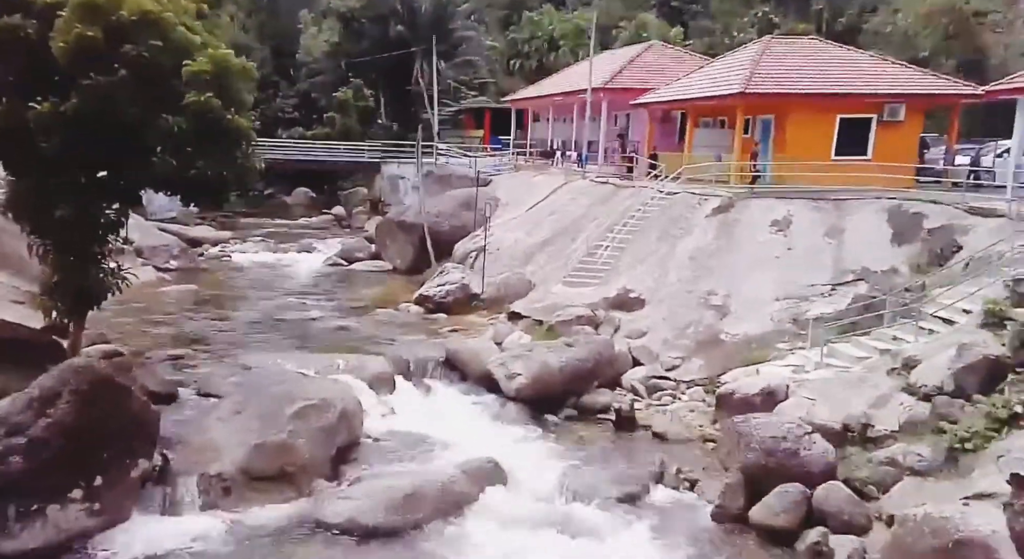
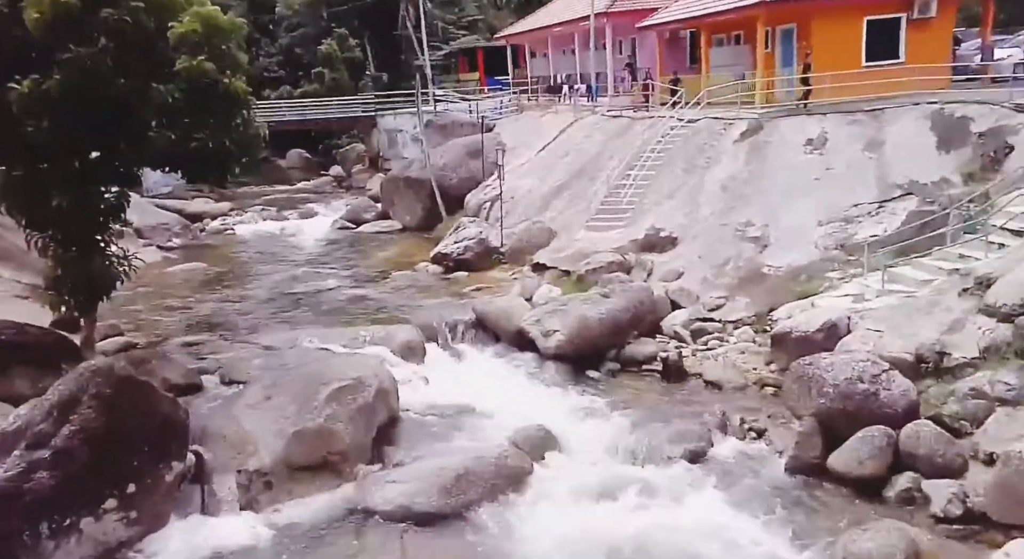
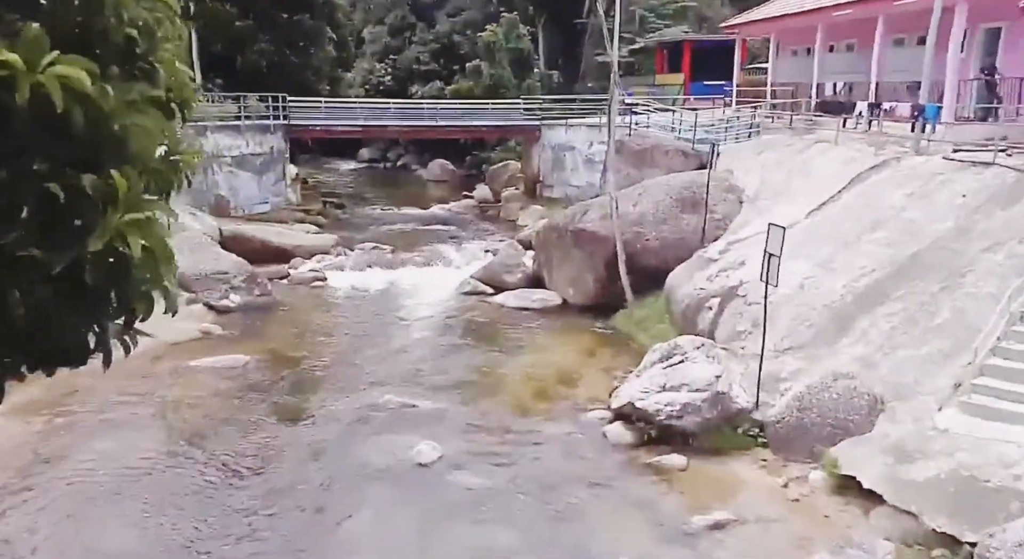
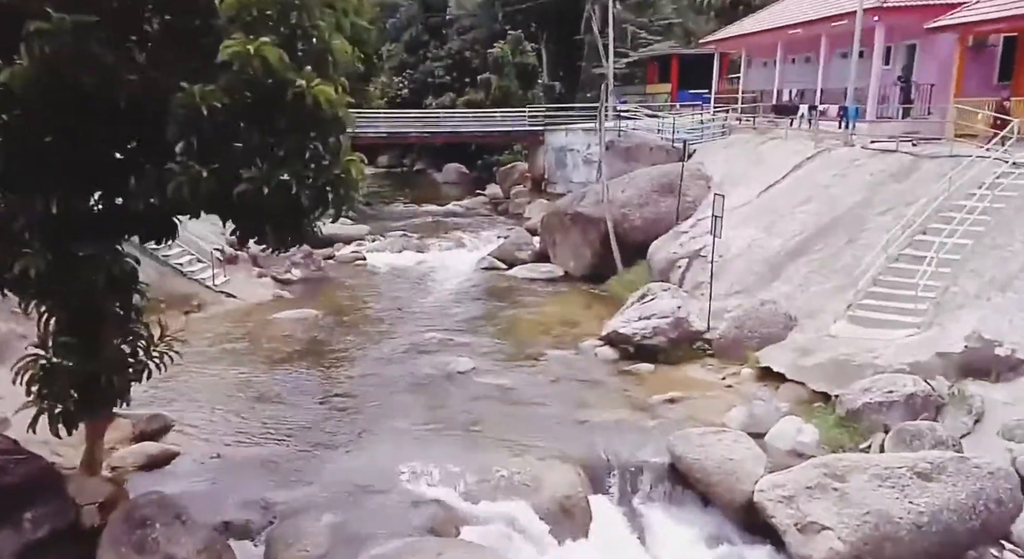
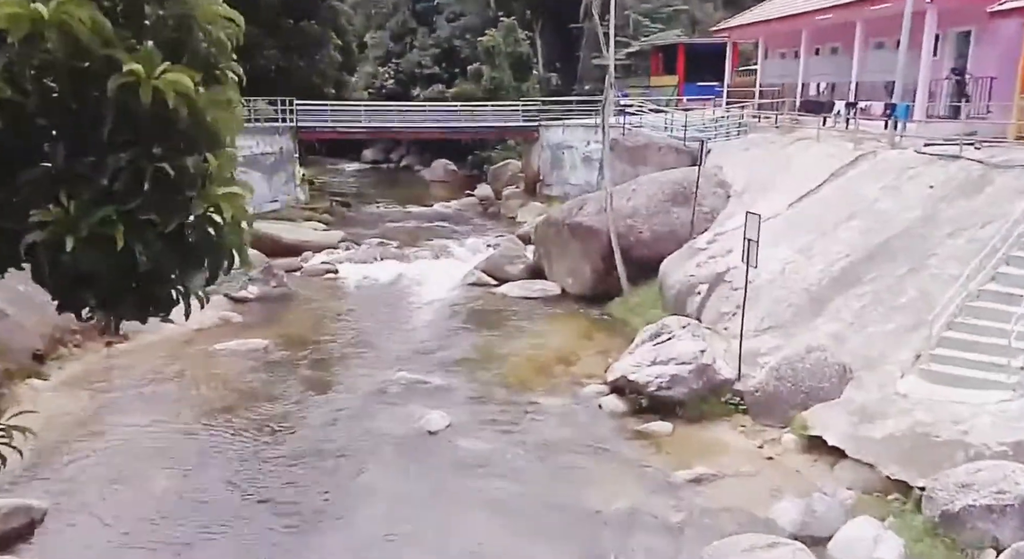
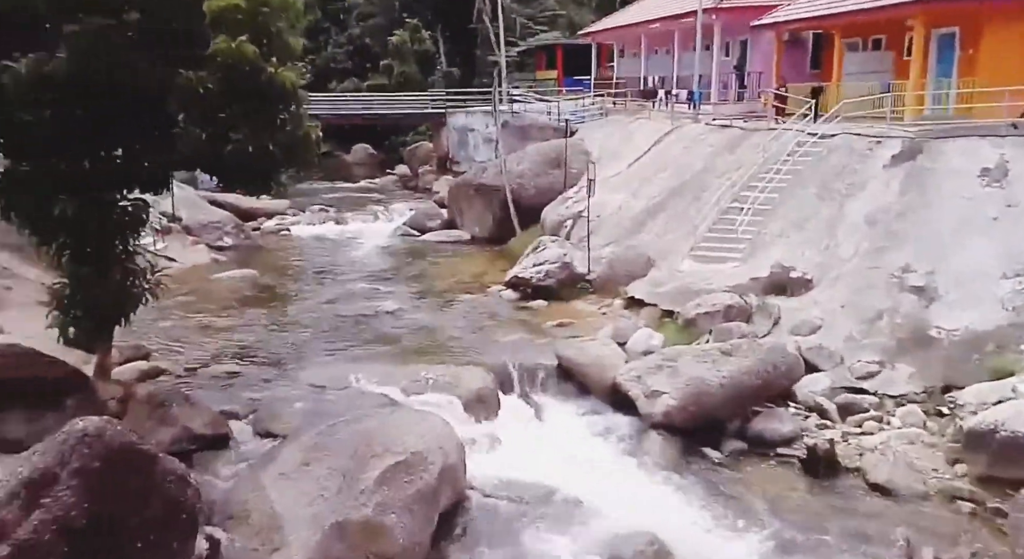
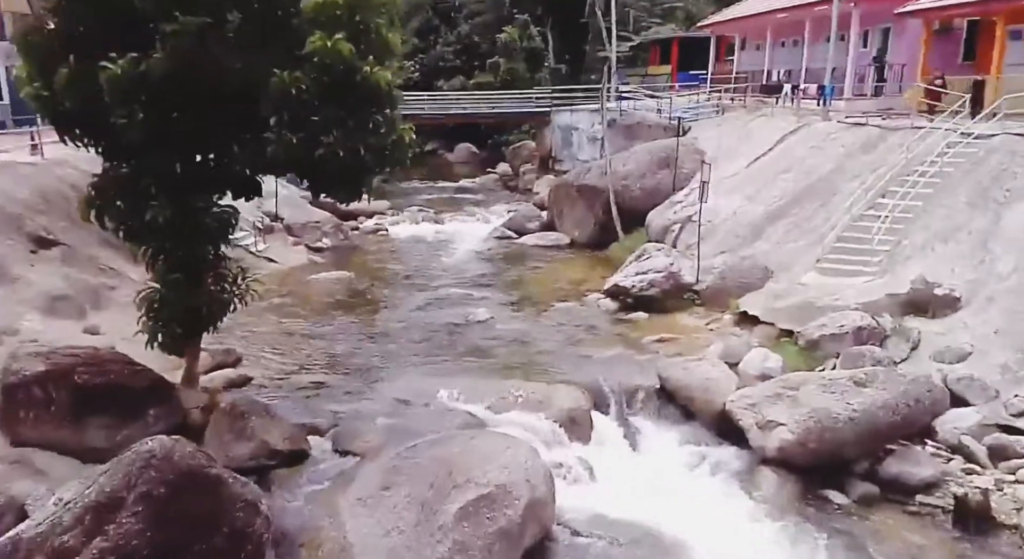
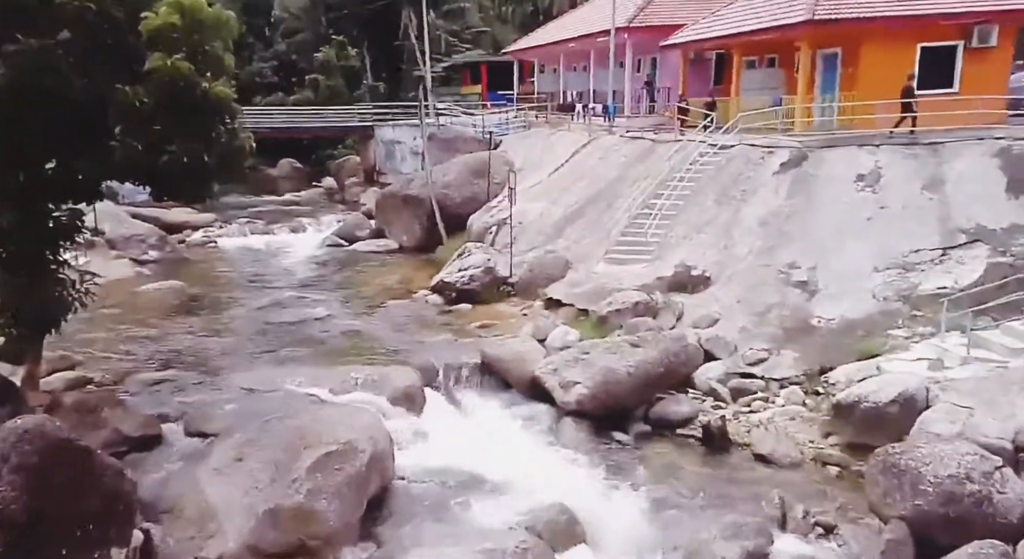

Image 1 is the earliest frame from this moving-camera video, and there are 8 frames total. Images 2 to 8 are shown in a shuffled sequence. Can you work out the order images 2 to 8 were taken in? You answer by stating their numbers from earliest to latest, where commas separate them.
2, 8, 6, 7, 4, 5, 3
